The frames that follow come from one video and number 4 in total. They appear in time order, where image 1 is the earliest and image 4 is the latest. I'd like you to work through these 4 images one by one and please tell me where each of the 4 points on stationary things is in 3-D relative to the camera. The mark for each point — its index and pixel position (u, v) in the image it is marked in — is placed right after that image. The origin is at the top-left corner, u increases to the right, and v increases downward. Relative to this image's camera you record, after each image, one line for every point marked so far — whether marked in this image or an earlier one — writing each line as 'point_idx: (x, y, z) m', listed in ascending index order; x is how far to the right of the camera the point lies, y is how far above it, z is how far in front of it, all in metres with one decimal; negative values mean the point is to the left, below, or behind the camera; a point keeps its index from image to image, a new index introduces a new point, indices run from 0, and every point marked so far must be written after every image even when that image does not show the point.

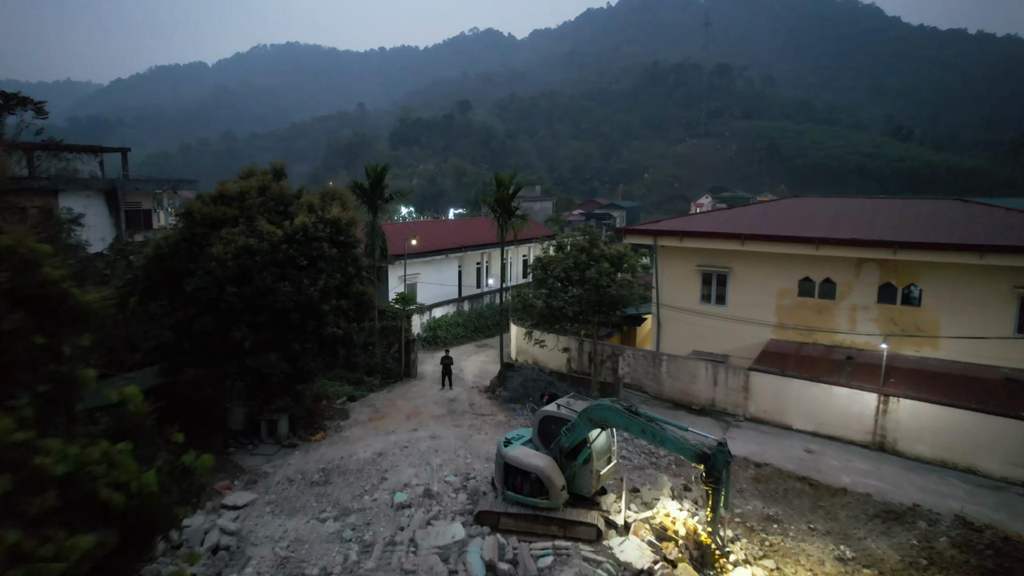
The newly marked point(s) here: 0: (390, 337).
0: (-3.6, -1.5, +17.0) m
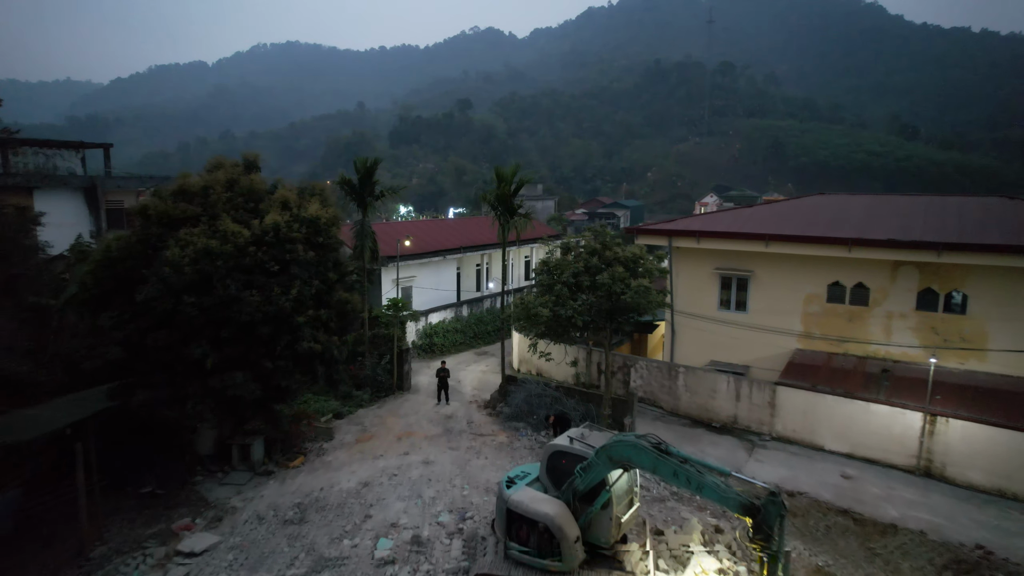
0: (-3.5, -1.6, +15.6) m
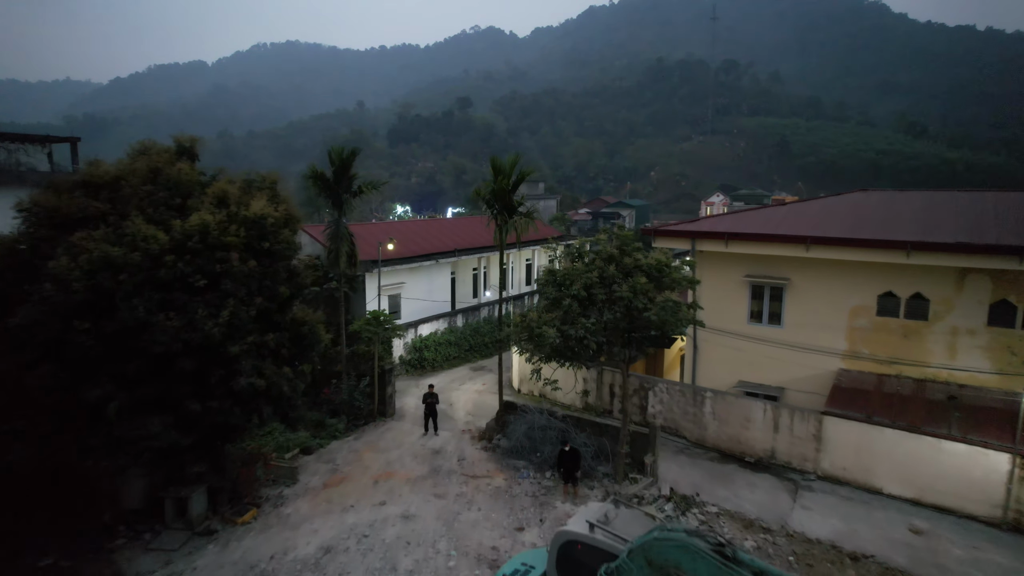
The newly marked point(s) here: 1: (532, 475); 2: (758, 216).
0: (-3.5, -1.8, +13.5) m
1: (+0.4, -3.4, +10.6) m
2: (+6.2, +1.8, +14.5) m
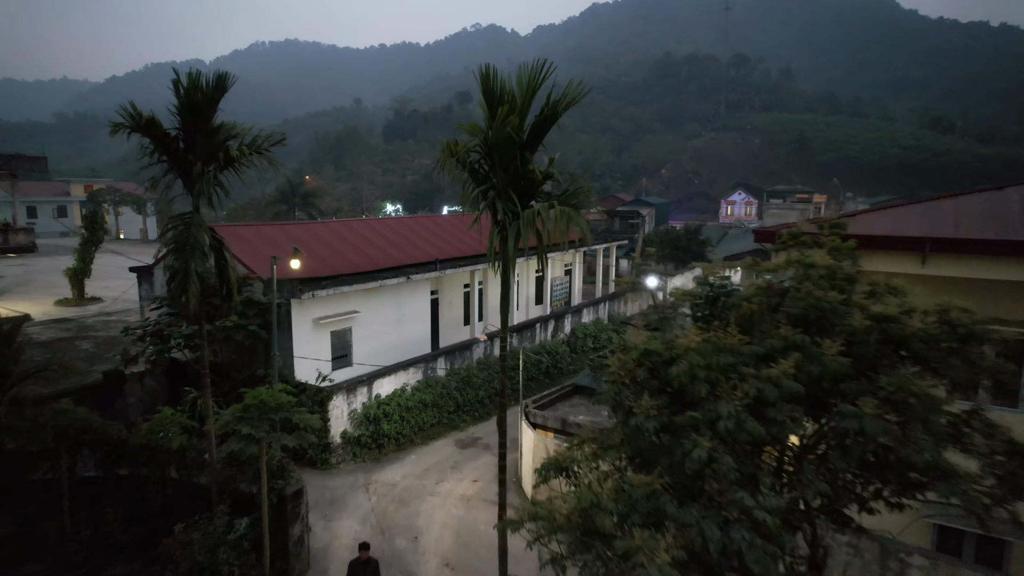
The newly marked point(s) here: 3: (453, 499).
0: (-3.4, -2.5, +7.2) m
1: (+0.5, -4.1, +4.3) m
2: (+6.3, +1.1, +8.2) m
3: (-1.0, -3.4, +9.6) m
